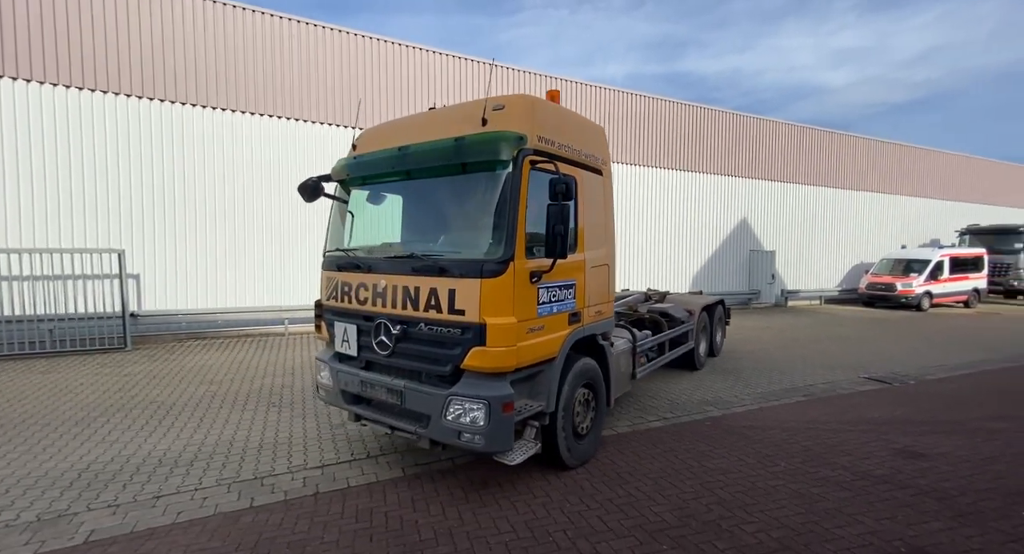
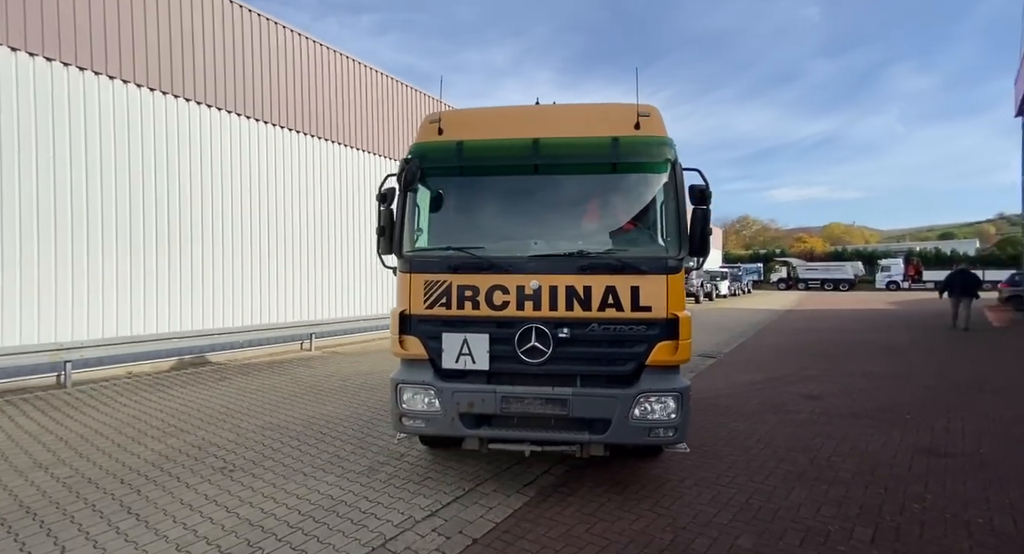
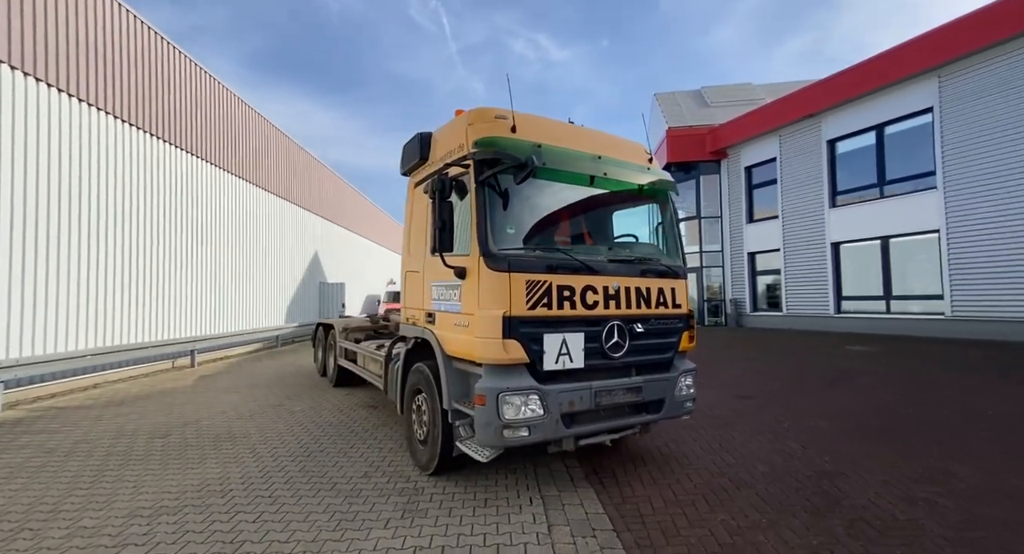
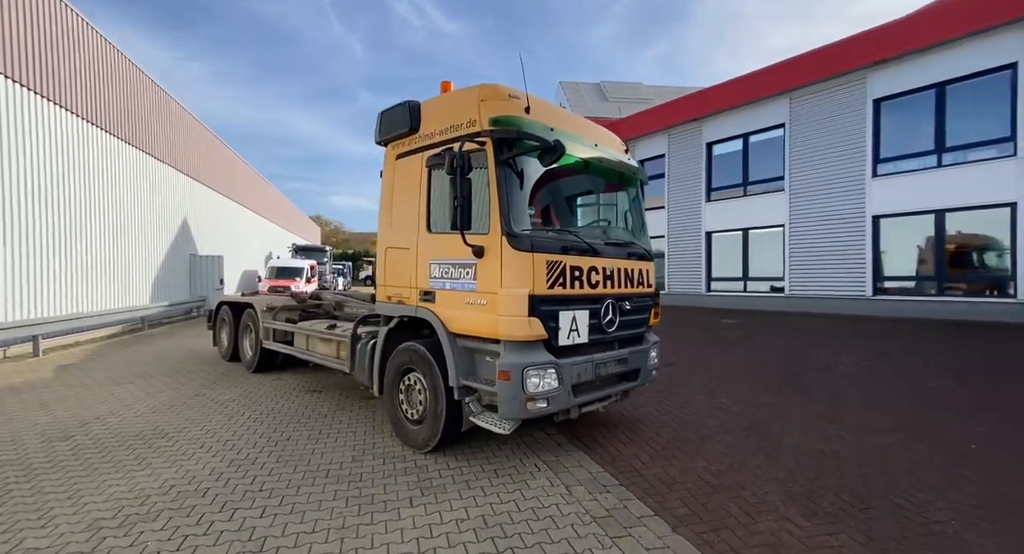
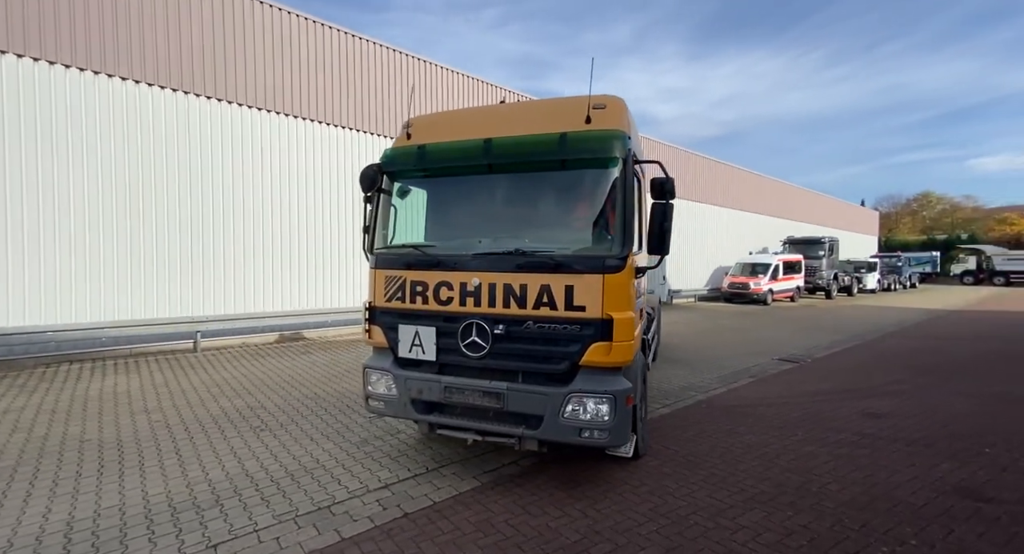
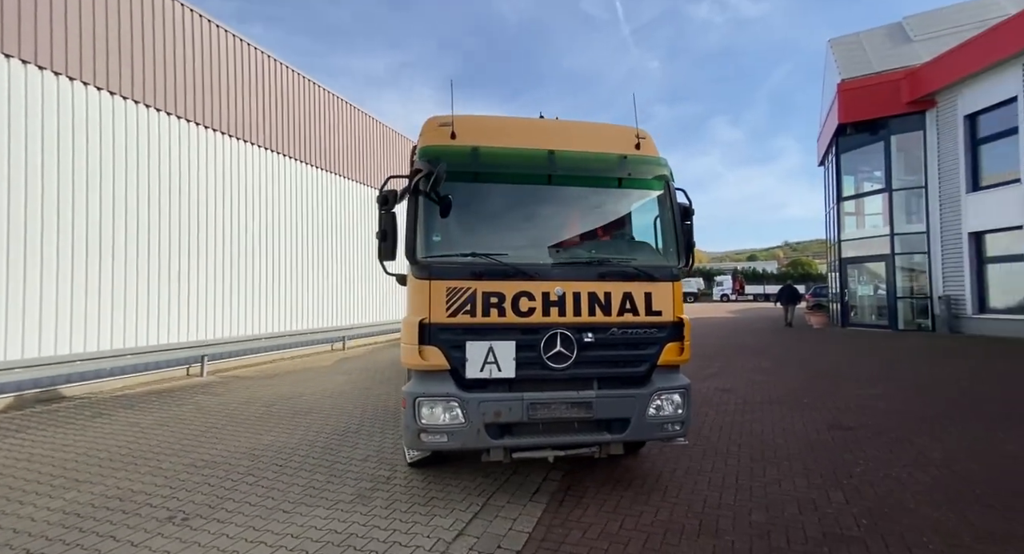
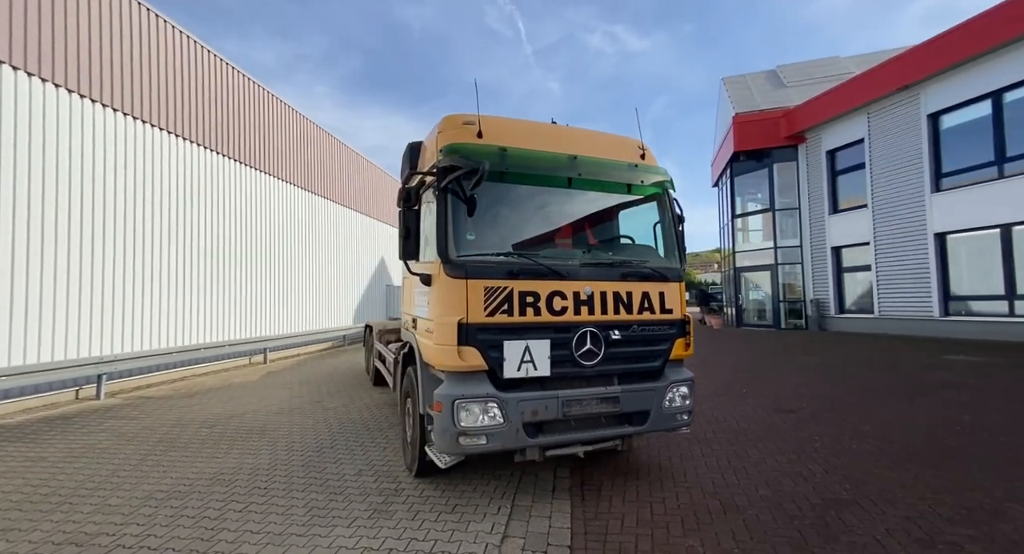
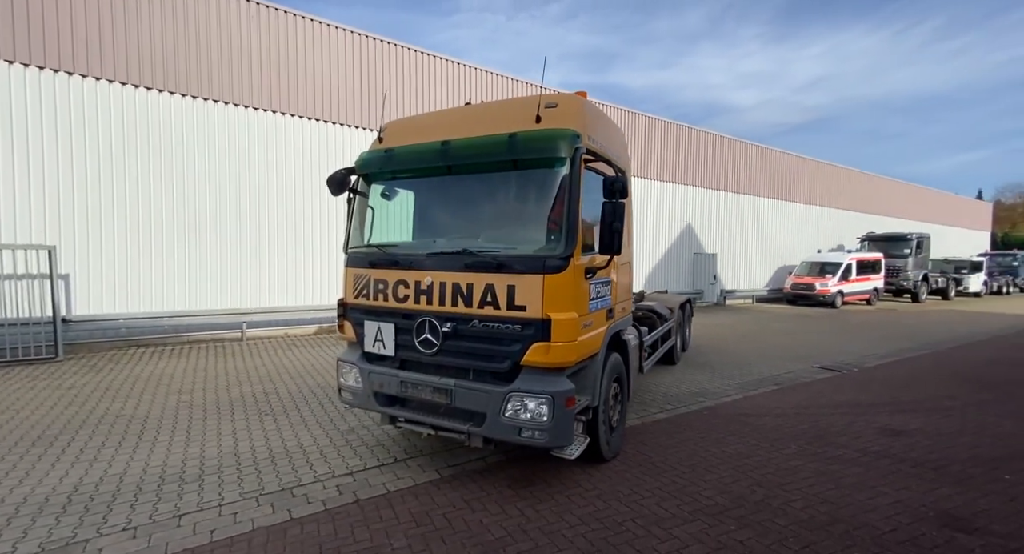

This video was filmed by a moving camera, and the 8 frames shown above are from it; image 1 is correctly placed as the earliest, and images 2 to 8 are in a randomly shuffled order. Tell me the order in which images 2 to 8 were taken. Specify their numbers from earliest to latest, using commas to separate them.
8, 5, 2, 6, 7, 3, 4
